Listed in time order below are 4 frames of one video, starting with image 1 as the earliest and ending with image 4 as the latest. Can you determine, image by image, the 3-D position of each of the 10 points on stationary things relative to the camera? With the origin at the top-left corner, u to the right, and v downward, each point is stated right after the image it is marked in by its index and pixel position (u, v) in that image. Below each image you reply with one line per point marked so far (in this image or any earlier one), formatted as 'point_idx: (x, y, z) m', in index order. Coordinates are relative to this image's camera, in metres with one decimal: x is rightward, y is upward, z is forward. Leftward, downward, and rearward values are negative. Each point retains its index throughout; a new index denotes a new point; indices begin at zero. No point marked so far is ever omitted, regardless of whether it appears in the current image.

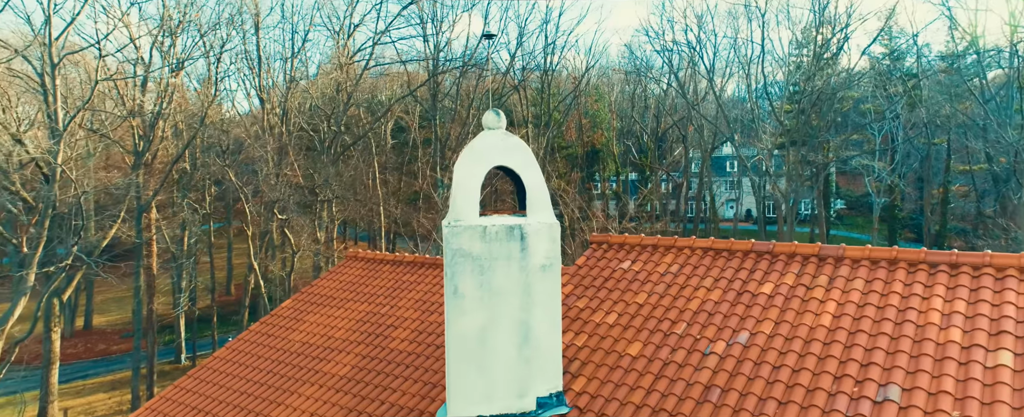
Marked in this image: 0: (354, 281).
0: (-2.7, -1.3, +13.6) m
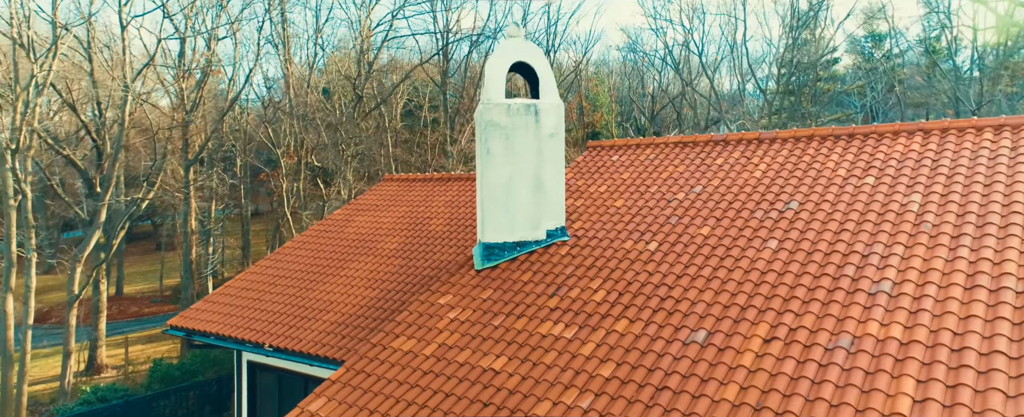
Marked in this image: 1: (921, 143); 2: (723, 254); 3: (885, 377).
0: (-2.5, +0.3, +16.5) m
1: (+5.1, +0.8, +9.9) m
2: (+2.4, -0.5, +9.0) m
3: (+3.0, -1.3, +6.5) m
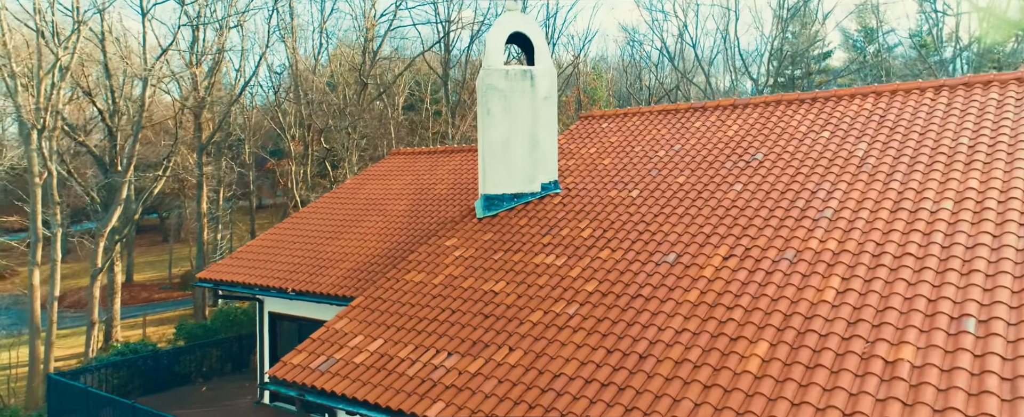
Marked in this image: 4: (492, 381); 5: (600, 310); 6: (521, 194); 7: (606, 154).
0: (-2.5, +0.9, +17.7) m
1: (+5.0, +1.5, +11.1) m
2: (+2.3, +0.1, +10.2) m
3: (+2.9, -0.6, +7.7) m
4: (-0.2, -1.6, +7.7) m
5: (+0.9, -1.0, +8.3) m
6: (+0.1, +0.2, +11.6) m
7: (+1.5, +0.9, +12.9) m
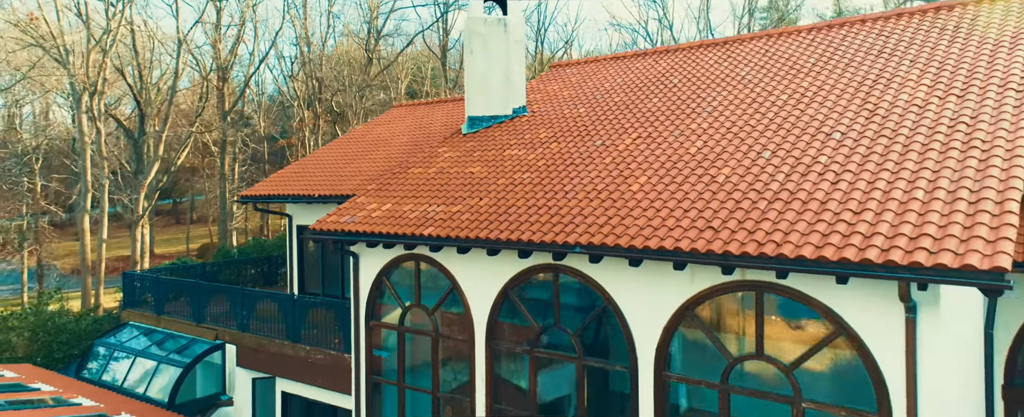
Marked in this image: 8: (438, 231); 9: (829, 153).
0: (-2.9, +2.5, +21.1) m
1: (+4.6, +3.0, +14.5) m
2: (+1.9, +1.7, +13.6) m
3: (+2.5, +0.9, +11.1) m
4: (-0.6, -0.1, +11.1) m
5: (+0.5, +0.5, +11.7) m
6: (-0.3, +1.7, +15.0) m
7: (+1.1, +2.4, +16.3) m
8: (-1.0, -0.3, +10.7) m
9: (+3.8, +0.6, +9.4) m
